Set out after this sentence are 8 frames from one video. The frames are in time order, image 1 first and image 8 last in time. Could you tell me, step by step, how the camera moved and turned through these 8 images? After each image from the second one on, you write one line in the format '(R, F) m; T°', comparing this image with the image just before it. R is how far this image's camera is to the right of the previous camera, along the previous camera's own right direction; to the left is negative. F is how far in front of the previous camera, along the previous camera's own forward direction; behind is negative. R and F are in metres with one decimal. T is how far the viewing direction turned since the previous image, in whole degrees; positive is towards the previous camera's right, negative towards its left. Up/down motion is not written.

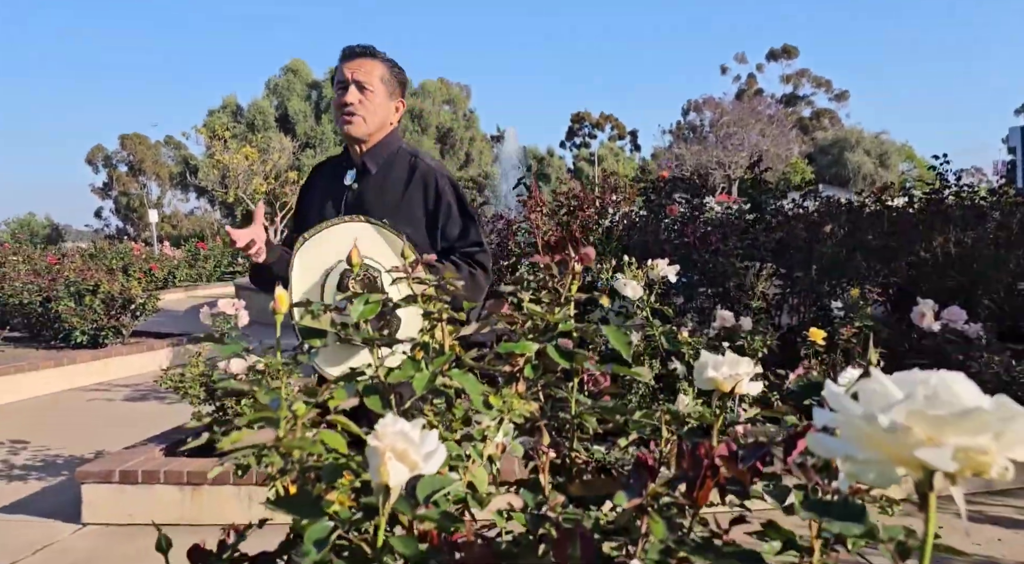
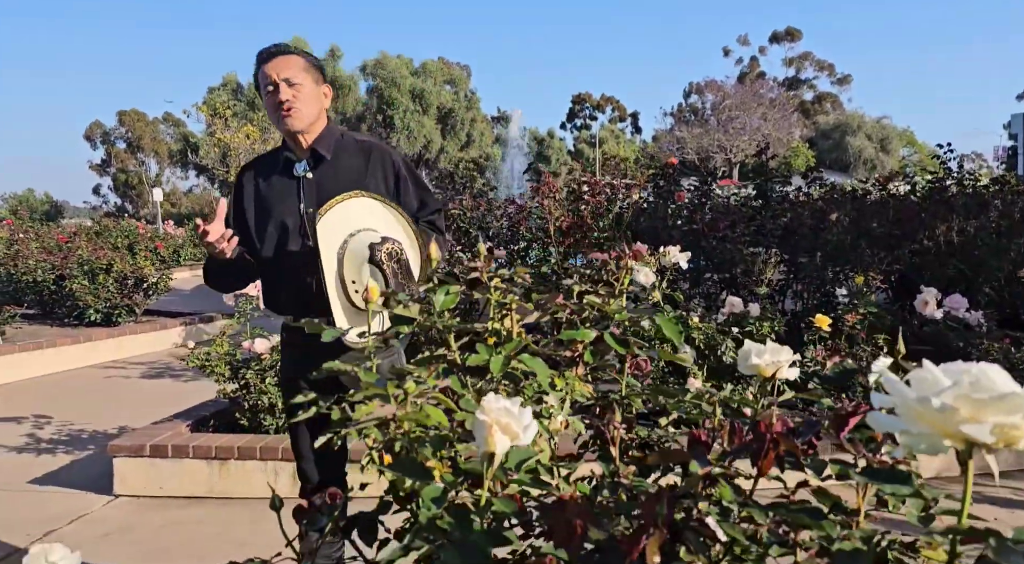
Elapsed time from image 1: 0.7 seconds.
(-0.1, -0.1) m; 0°
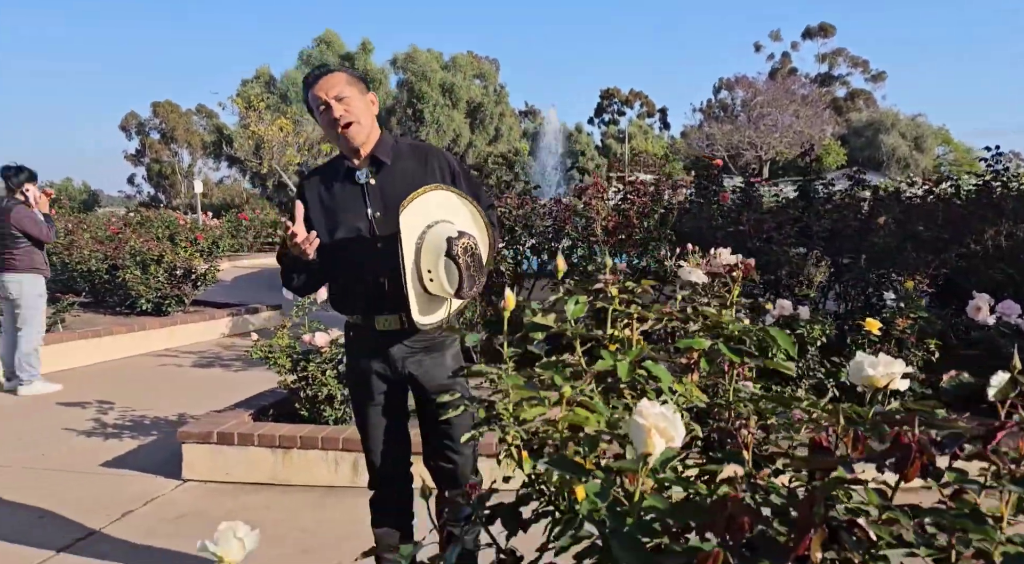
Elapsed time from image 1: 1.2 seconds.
(-0.2, -0.1) m; -2°
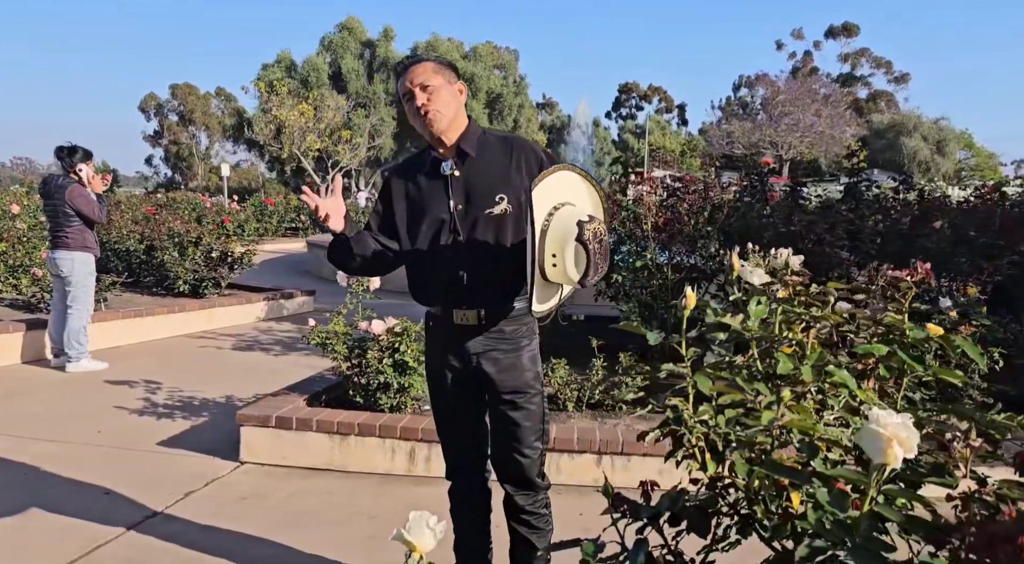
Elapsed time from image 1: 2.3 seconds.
(-0.3, 0.0) m; -1°
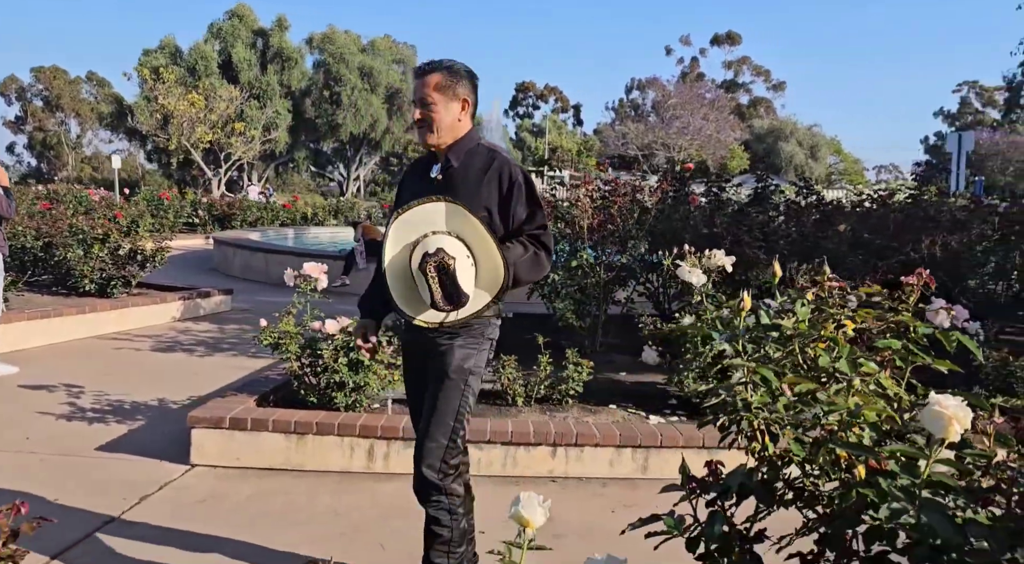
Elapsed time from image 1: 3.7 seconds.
(-0.3, -0.1) m; +7°
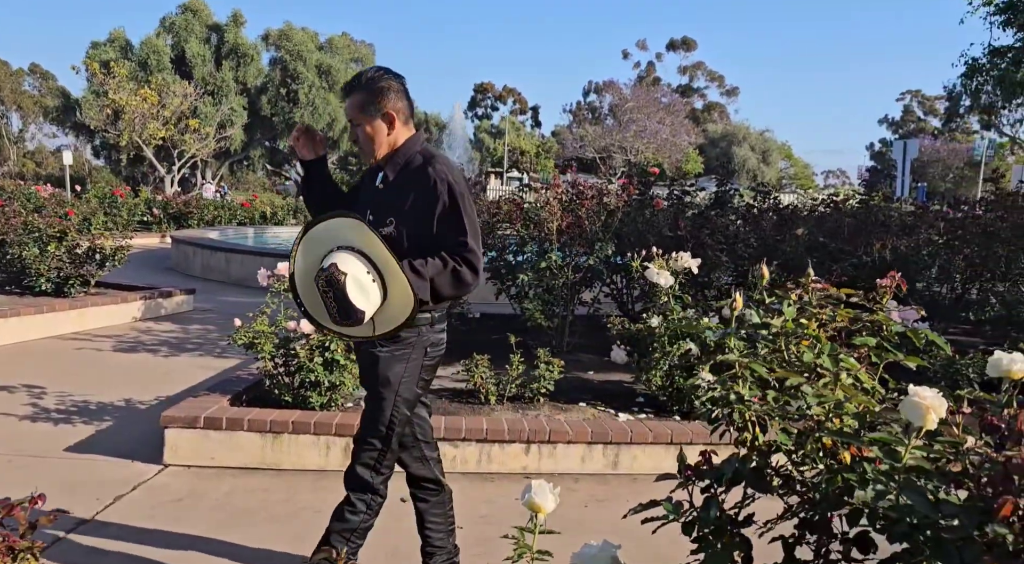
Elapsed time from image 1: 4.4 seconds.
(-0.1, -0.1) m; +3°
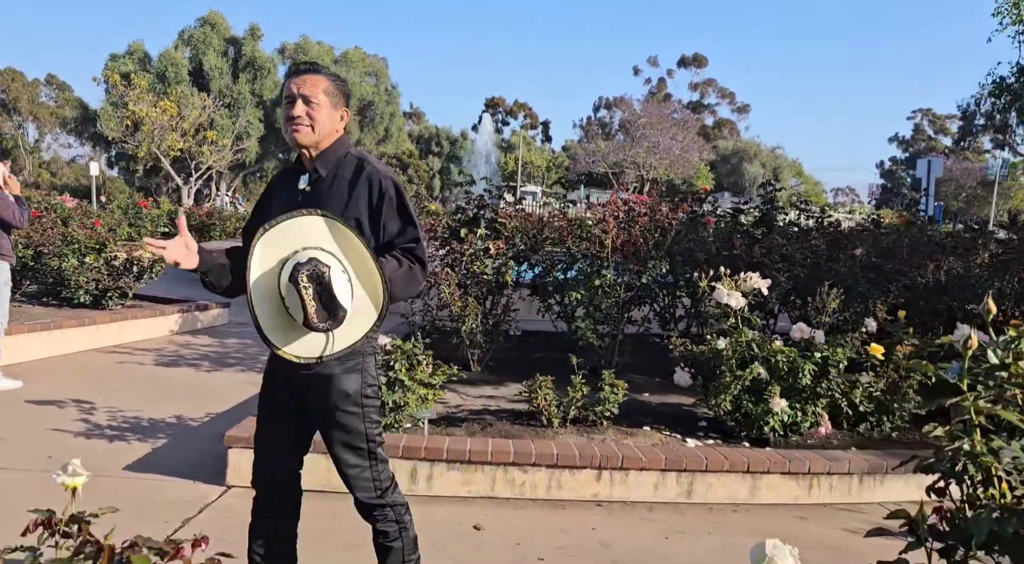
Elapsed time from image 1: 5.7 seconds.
(-0.3, +0.1) m; 0°
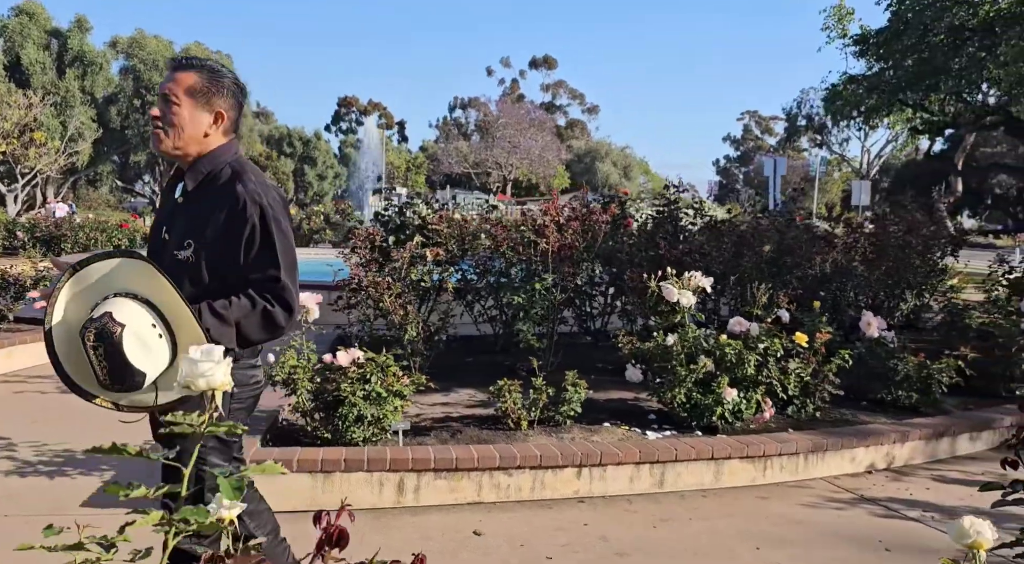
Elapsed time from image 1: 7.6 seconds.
(-0.6, 0.0) m; +10°
